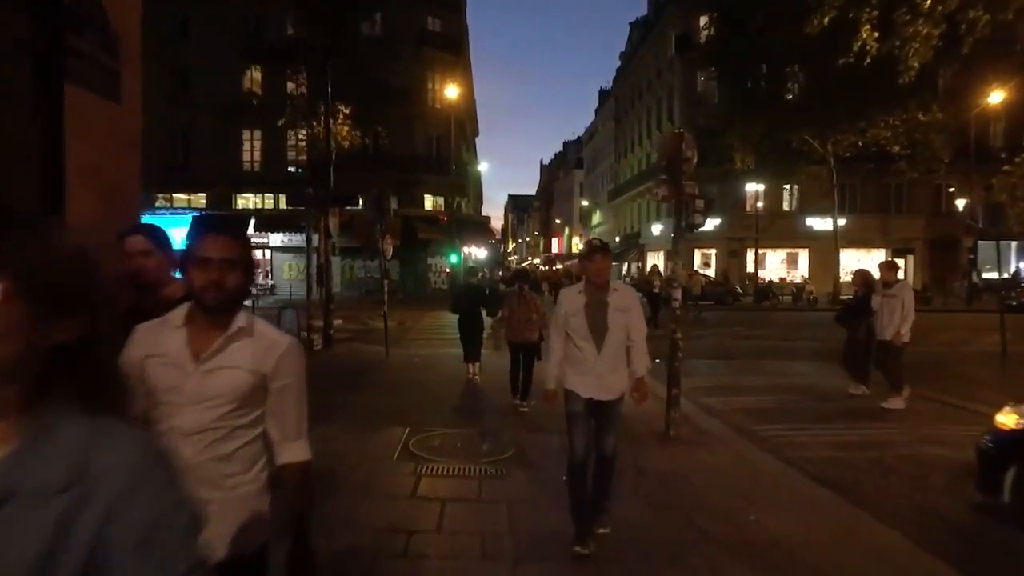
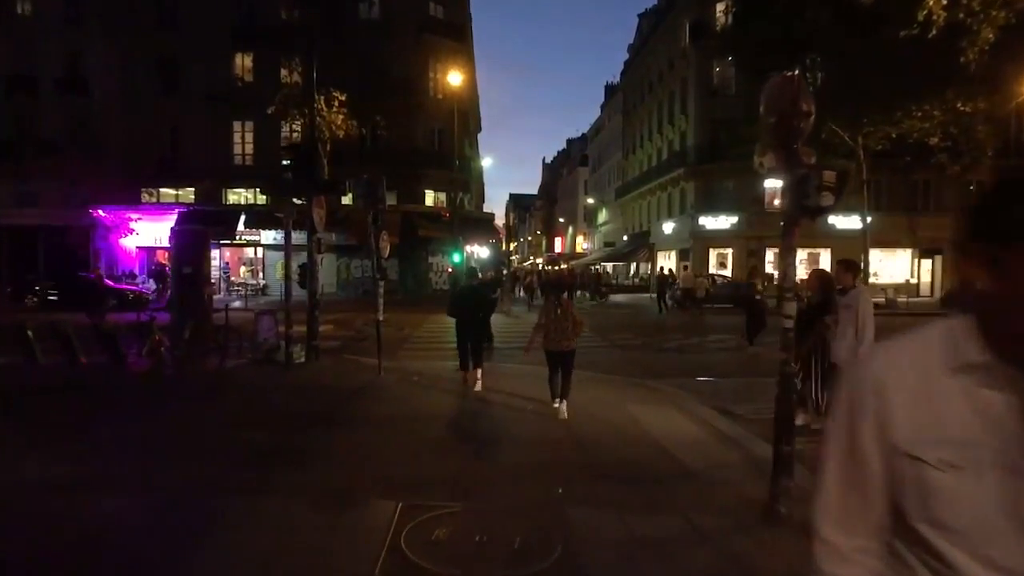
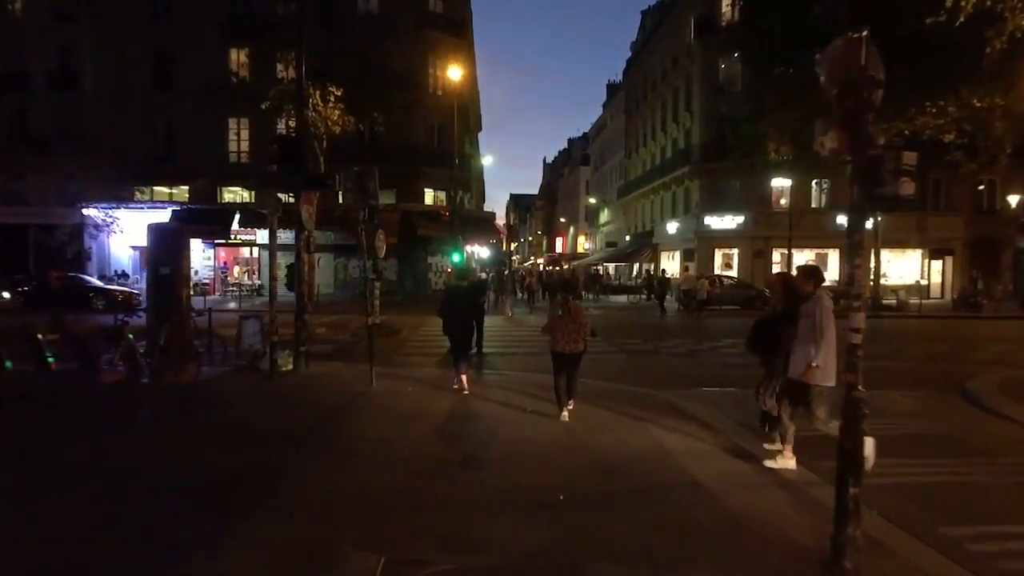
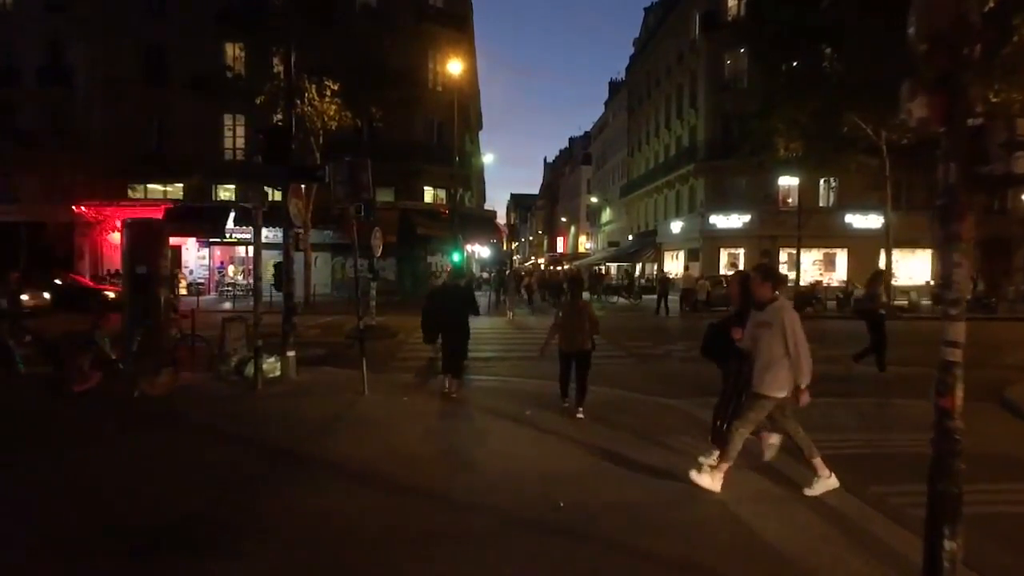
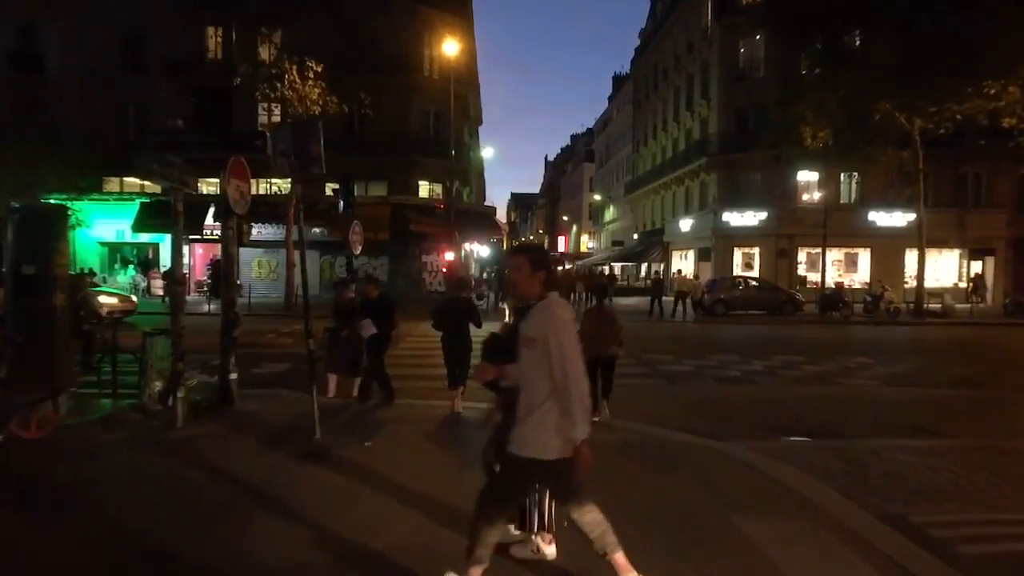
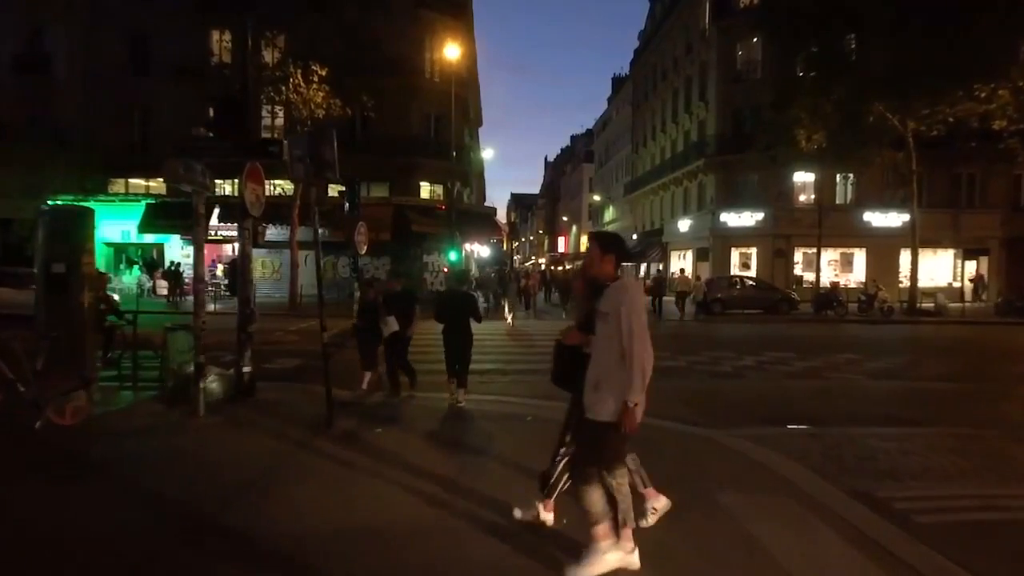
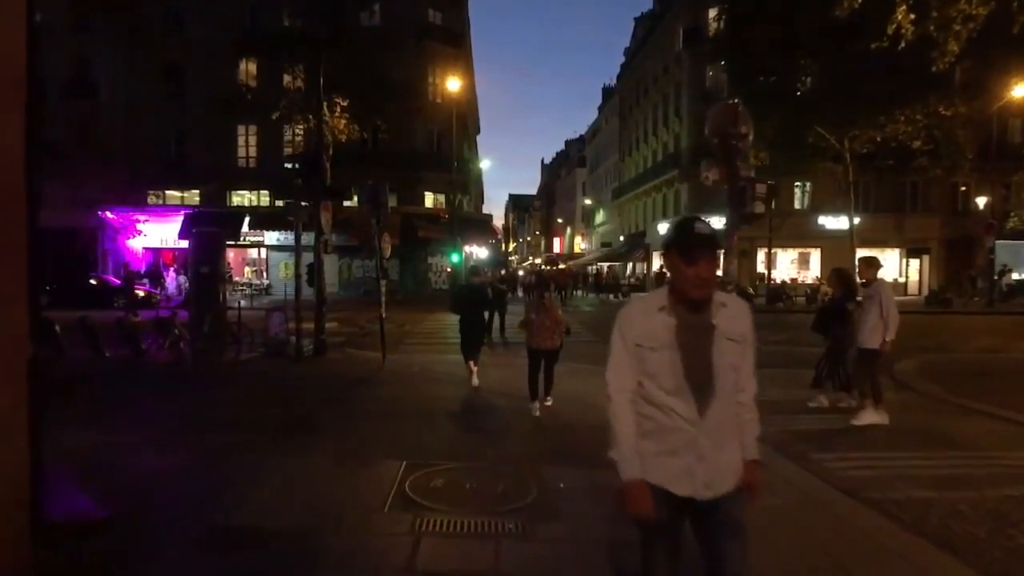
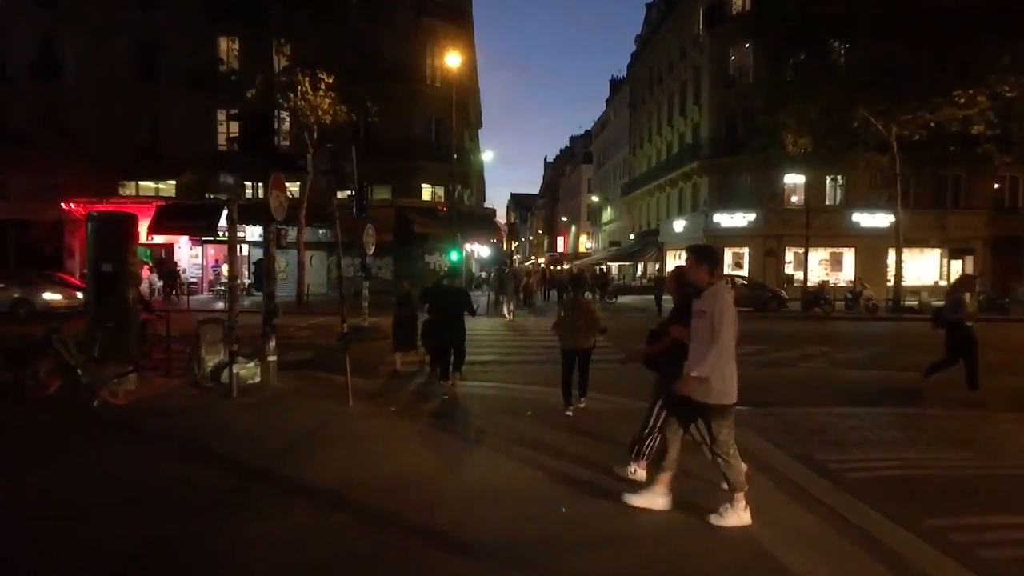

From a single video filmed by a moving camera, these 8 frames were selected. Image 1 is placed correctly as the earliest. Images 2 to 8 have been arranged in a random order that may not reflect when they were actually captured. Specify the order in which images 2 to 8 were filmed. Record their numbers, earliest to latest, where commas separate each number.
7, 2, 3, 4, 8, 6, 5
